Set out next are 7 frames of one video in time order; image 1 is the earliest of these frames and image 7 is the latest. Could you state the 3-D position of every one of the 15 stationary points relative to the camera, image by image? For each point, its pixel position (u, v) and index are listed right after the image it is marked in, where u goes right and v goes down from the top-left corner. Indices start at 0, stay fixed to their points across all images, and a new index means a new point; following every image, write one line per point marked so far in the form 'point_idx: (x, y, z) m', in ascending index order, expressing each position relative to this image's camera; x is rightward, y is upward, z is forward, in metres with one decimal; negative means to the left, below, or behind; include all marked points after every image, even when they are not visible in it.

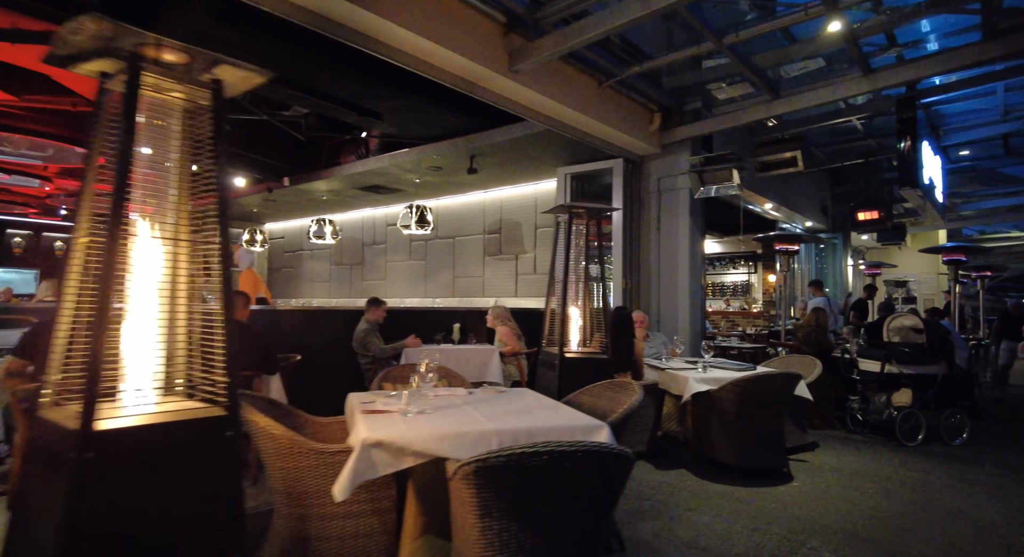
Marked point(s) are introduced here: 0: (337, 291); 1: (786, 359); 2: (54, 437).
0: (-3.6, -0.2, +10.8) m
1: (+2.7, -0.8, +5.3) m
2: (-1.3, -0.4, +1.5) m
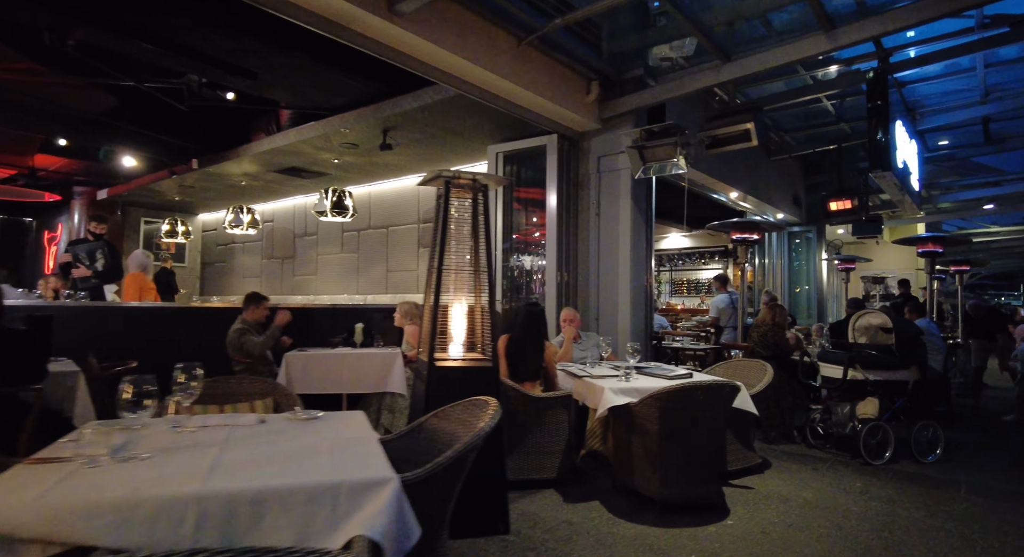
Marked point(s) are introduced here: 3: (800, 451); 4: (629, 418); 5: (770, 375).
0: (-4.5, -0.1, +9.9) m
1: (+1.9, -0.7, +4.6) m
2: (-2.0, -0.4, +0.6) m
3: (+2.6, -1.6, +4.8) m
4: (+0.8, -1.0, +3.6) m
5: (+2.0, -0.8, +4.2) m
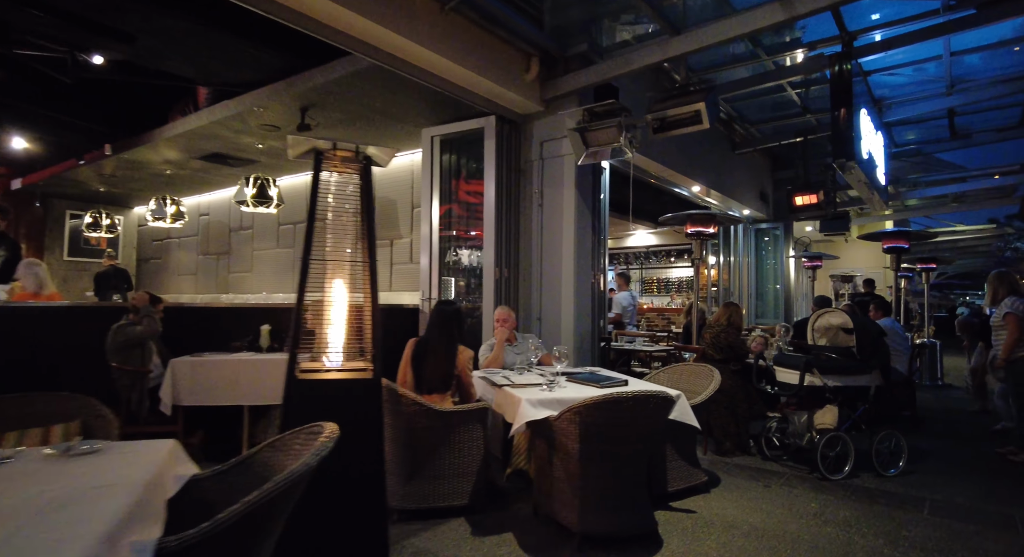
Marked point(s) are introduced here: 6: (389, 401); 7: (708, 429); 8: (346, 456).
0: (-5.3, -0.1, +9.2) m
1: (+1.3, -0.7, +4.1) m
2: (-2.5, -0.3, 0.0) m
3: (+2.0, -1.5, +4.4) m
4: (+0.2, -0.9, +3.1) m
5: (+1.4, -0.7, +3.7) m
6: (-0.7, -0.7, +3.1) m
7: (+1.7, -1.3, +4.8) m
8: (-0.8, -0.8, +2.5) m
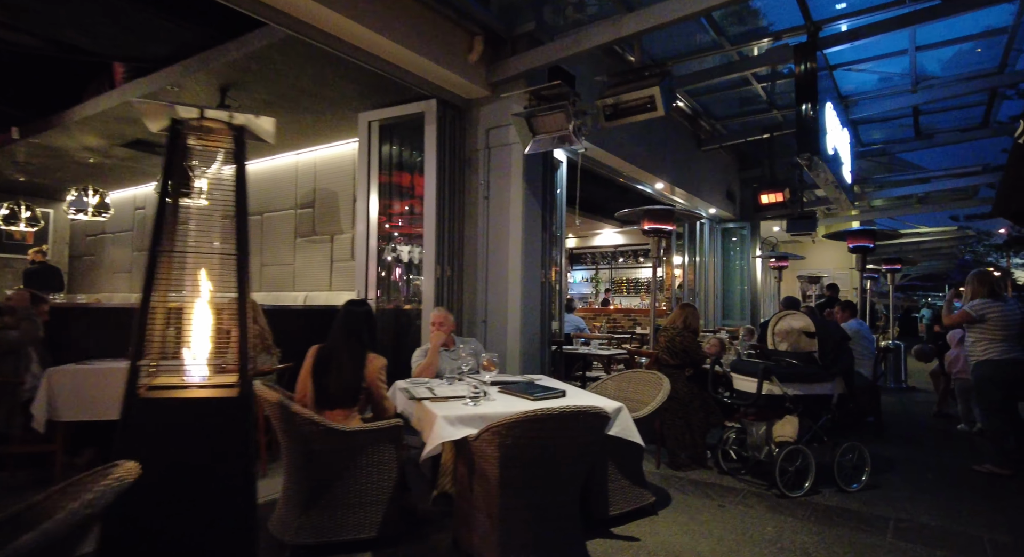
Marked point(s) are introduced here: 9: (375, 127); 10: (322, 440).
0: (-6.0, -0.1, +8.5) m
1: (+0.8, -0.7, +3.7) m
2: (-2.8, -0.3, -0.5) m
3: (+1.5, -1.5, +4.0) m
4: (-0.2, -0.9, +2.7) m
5: (+1.0, -0.7, +3.4) m
6: (-1.2, -0.7, +2.7) m
7: (+1.2, -1.3, +4.4) m
8: (-1.2, -0.8, +2.1) m
9: (-1.3, +1.5, +5.2) m
10: (-1.0, -0.8, +2.7) m
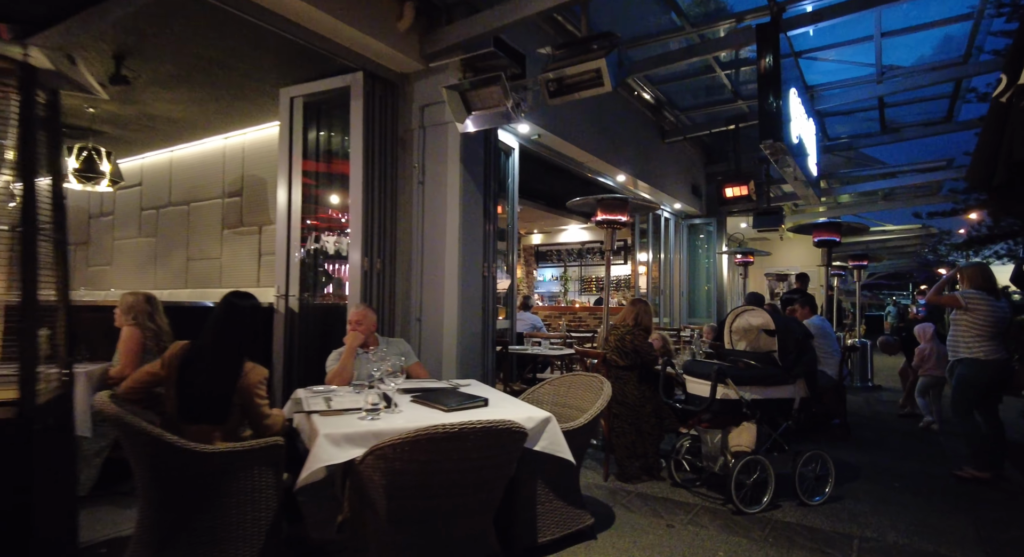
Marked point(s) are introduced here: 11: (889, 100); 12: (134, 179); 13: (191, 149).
0: (-6.7, 0.0, +7.8) m
1: (+0.3, -0.6, +3.3) m
2: (-3.1, -0.3, -1.1) m
3: (+1.0, -1.5, +3.6) m
4: (-0.6, -0.9, +2.2) m
5: (+0.5, -0.7, +2.9) m
6: (-1.6, -0.7, +2.2) m
7: (+0.7, -1.3, +4.0) m
8: (-1.6, -0.8, +1.6) m
9: (-1.9, +1.5, +4.6) m
10: (-1.4, -0.8, +2.2) m
11: (+5.6, +2.7, +7.9) m
12: (-5.0, +1.3, +7.0) m
13: (-3.9, +1.6, +6.5) m
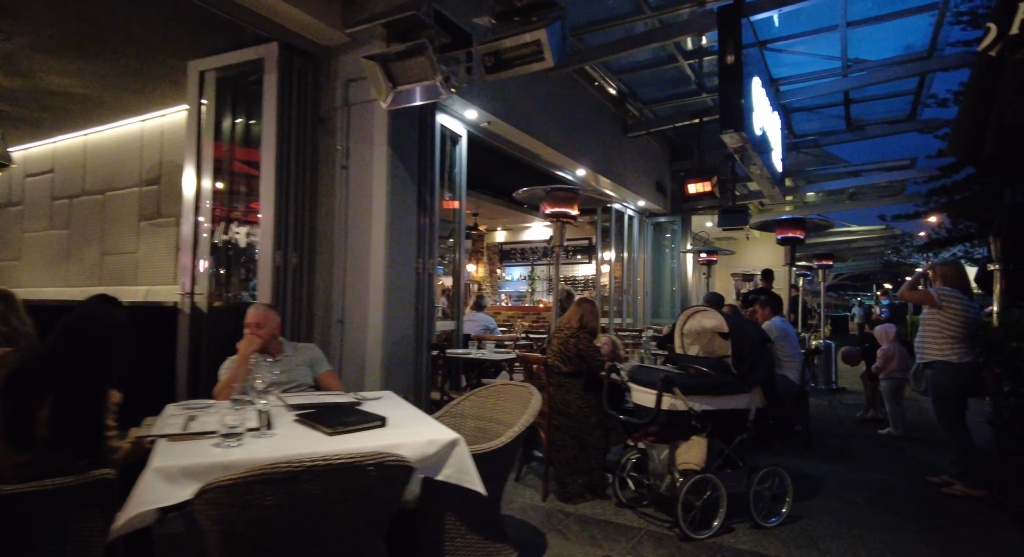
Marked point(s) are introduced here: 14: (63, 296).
0: (-7.3, 0.0, +7.1) m
1: (-0.1, -0.6, +2.9) m
2: (-3.3, -0.2, -1.7) m
3: (+0.5, -1.5, +3.3) m
4: (-1.0, -0.8, +1.8) m
5: (+0.1, -0.6, +2.5) m
6: (-2.0, -0.6, +1.7) m
7: (+0.3, -1.3, +3.6) m
8: (-2.0, -0.7, +1.1) m
9: (-2.3, +1.5, +4.1) m
10: (-1.8, -0.7, +1.7) m
11: (+5.0, +2.7, +7.7) m
12: (-5.6, +1.4, +6.3) m
13: (-4.5, +1.6, +5.8) m
14: (-5.0, -0.2, +5.9) m
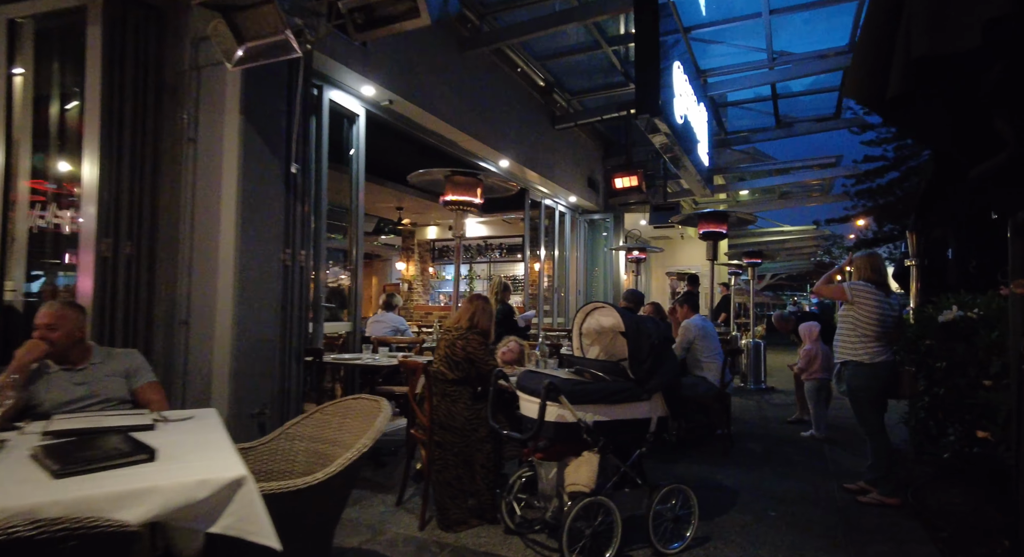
0: (-8.3, +0.1, +5.9) m
1: (-0.8, -0.6, +2.4) m
2: (-3.6, -0.2, -2.4) m
3: (-0.2, -1.4, +2.8) m
4: (-1.6, -0.8, +1.2) m
5: (-0.5, -0.6, +2.0) m
6: (-2.5, -0.6, +1.0) m
7: (-0.5, -1.2, +3.1) m
8: (-2.5, -0.7, +0.4) m
9: (-3.1, +1.6, +3.4) m
10: (-2.3, -0.7, +1.0) m
11: (+3.9, +2.7, +7.7) m
12: (-6.5, +1.4, +5.3) m
13: (-5.4, +1.7, +4.9) m
14: (-5.9, -0.2, +5.0) m
